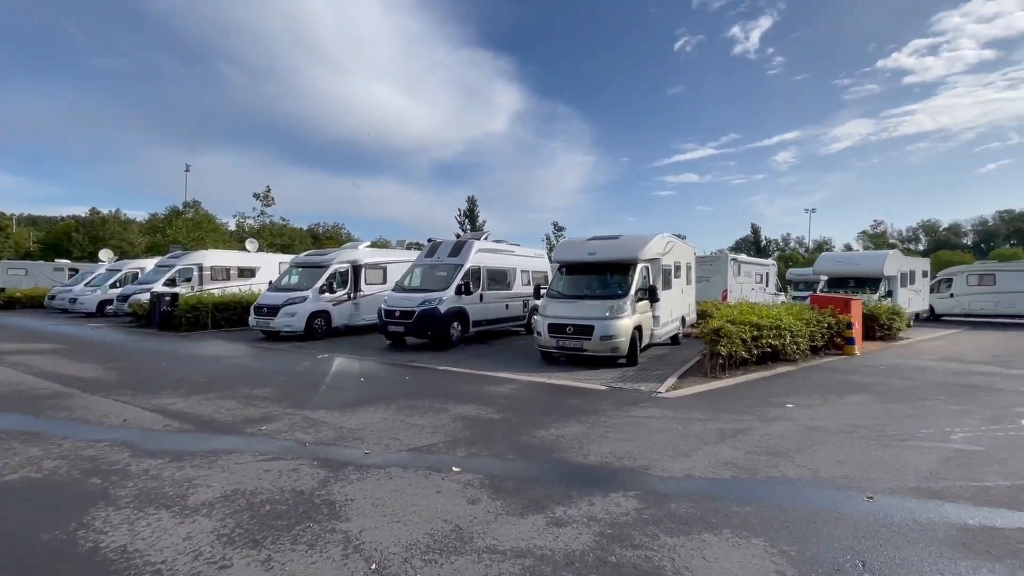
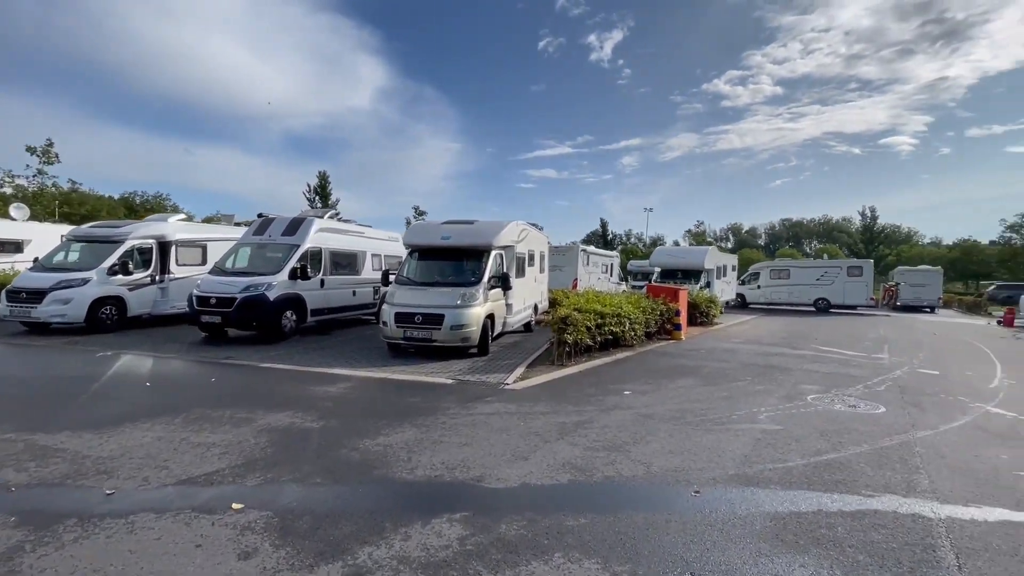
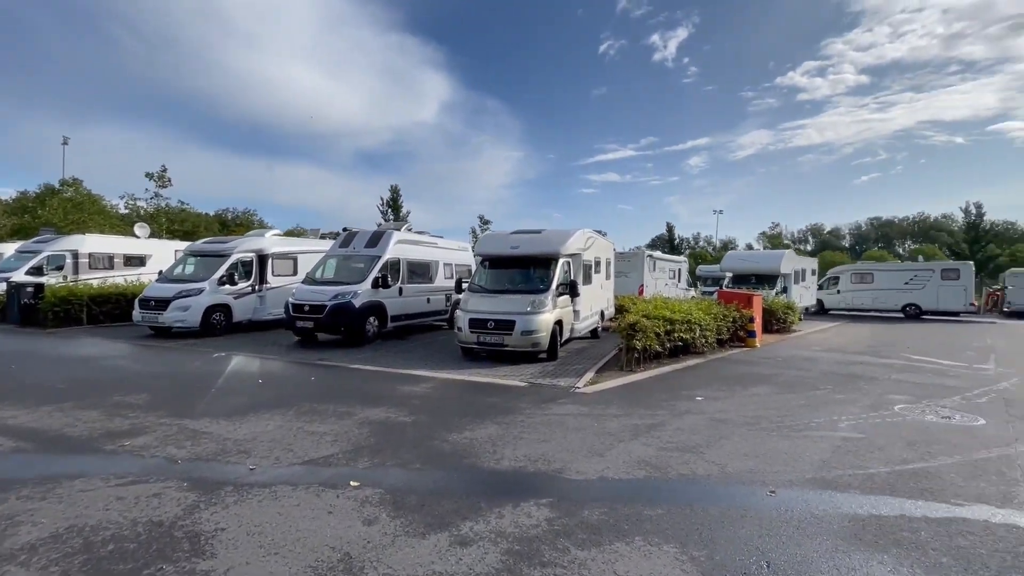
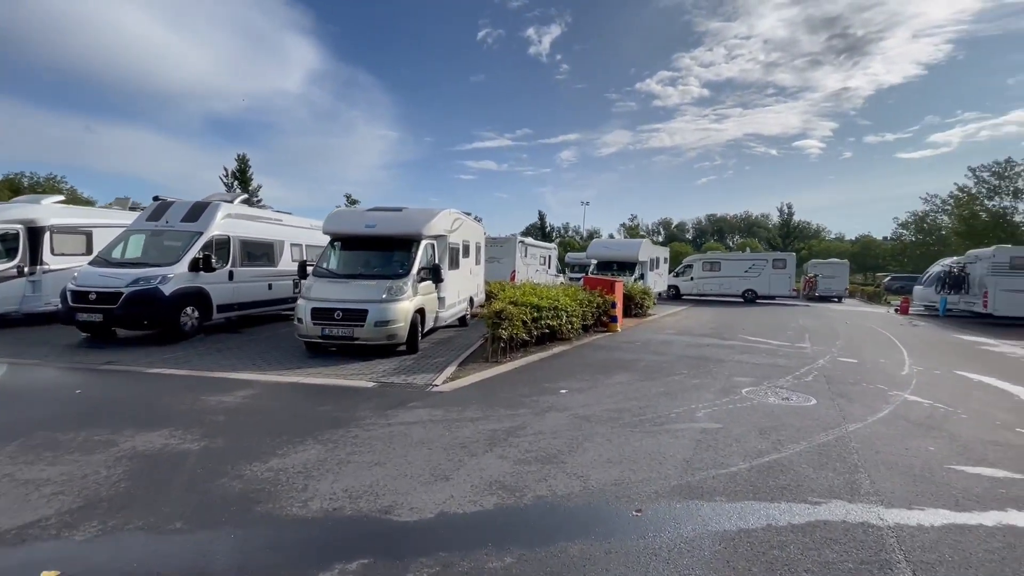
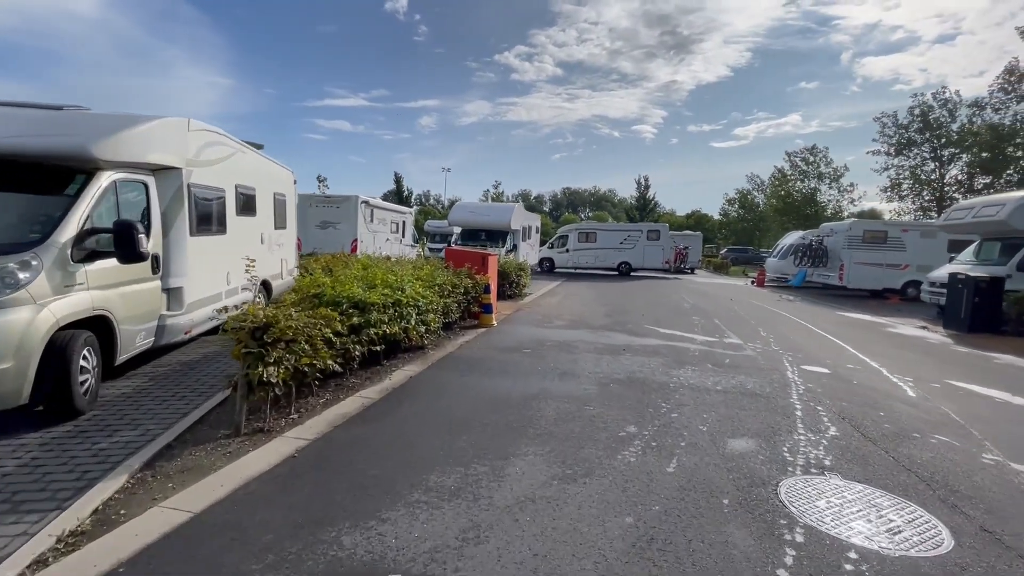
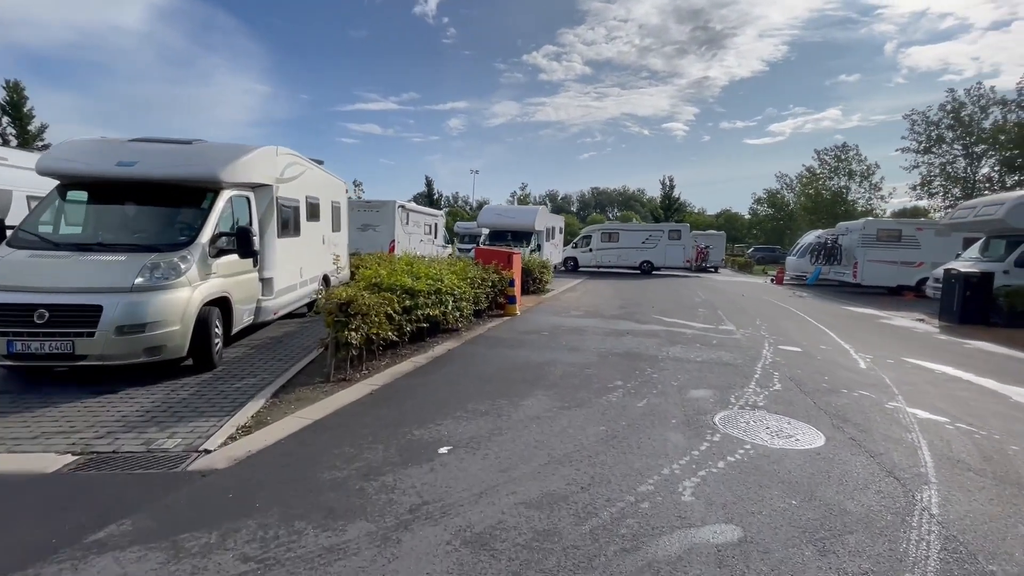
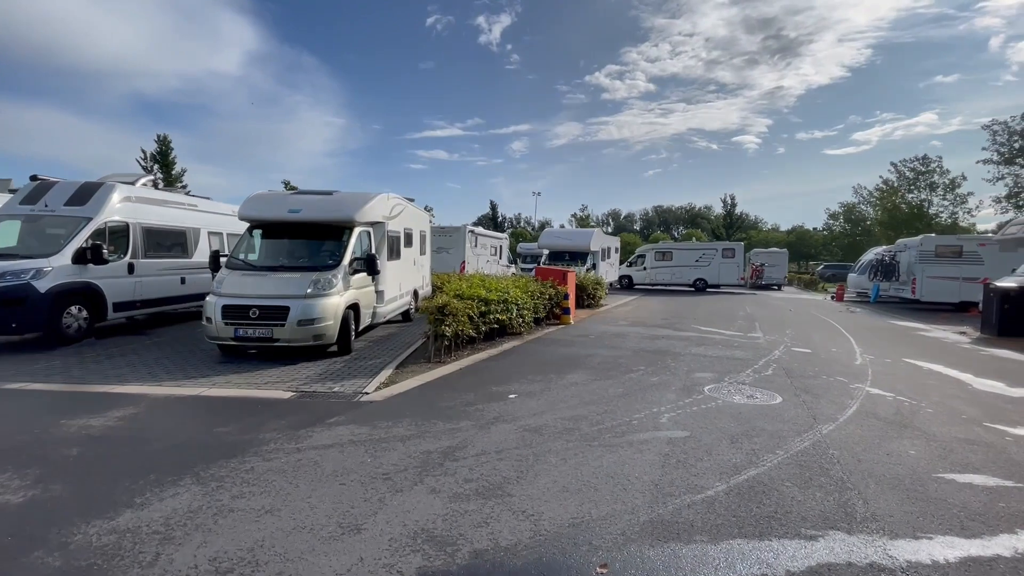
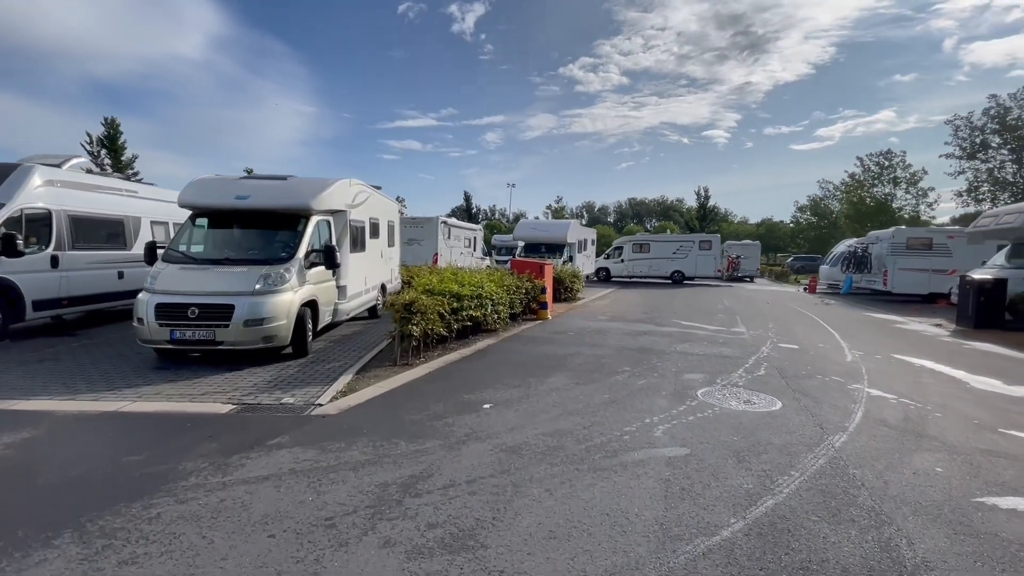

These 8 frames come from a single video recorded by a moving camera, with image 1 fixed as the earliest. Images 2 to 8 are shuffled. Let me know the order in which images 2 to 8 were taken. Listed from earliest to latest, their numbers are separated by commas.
3, 2, 4, 7, 8, 6, 5
